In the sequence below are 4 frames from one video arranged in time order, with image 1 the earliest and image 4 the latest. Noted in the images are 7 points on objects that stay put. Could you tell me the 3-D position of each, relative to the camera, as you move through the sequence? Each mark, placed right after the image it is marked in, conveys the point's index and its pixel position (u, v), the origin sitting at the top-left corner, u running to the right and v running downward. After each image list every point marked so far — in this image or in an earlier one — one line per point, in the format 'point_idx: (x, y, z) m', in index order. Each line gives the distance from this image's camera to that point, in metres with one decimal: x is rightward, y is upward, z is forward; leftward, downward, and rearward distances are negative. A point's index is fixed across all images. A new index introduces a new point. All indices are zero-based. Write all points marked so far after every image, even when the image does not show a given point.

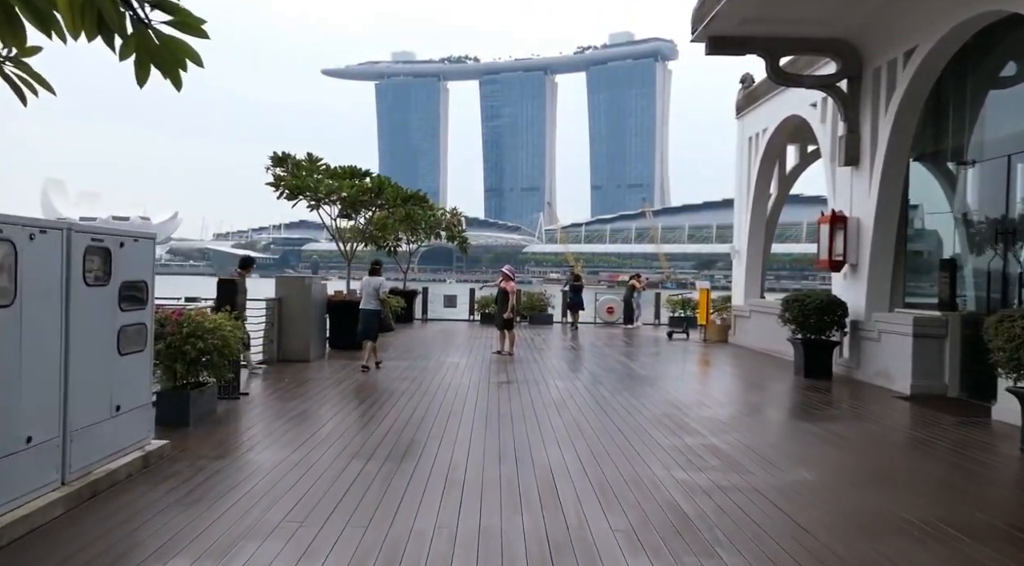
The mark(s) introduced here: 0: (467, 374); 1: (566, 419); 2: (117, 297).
0: (-0.7, -1.3, +11.2) m
1: (+0.5, -1.3, +7.3) m
2: (-2.5, -0.1, +4.7) m
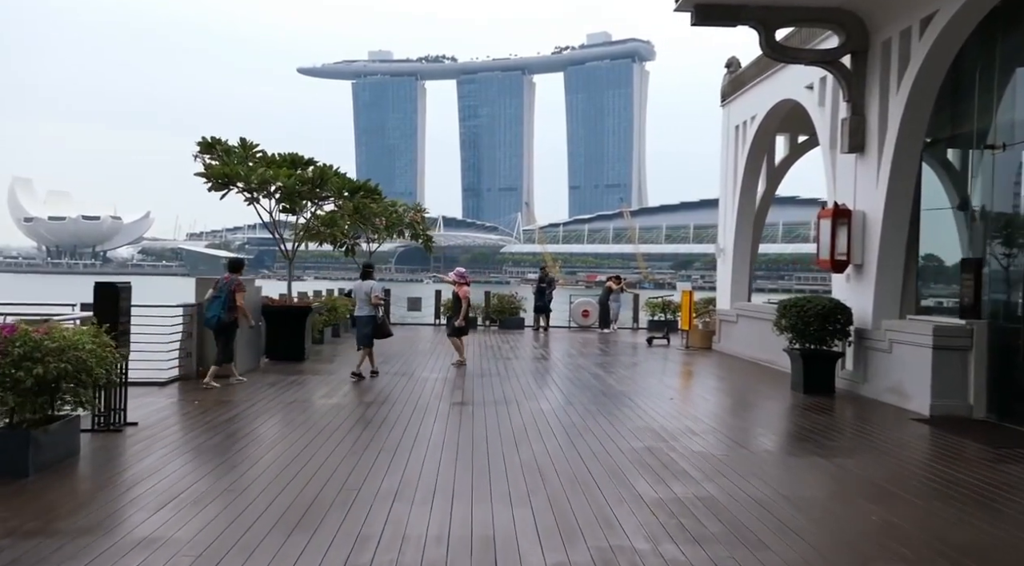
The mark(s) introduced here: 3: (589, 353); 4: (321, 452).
0: (-1.2, -1.4, +9.8) m
1: (+0.1, -1.4, +5.9) m
2: (-2.8, -0.1, +3.3) m
3: (+1.5, -1.3, +14.5) m
4: (-1.6, -1.4, +6.4) m
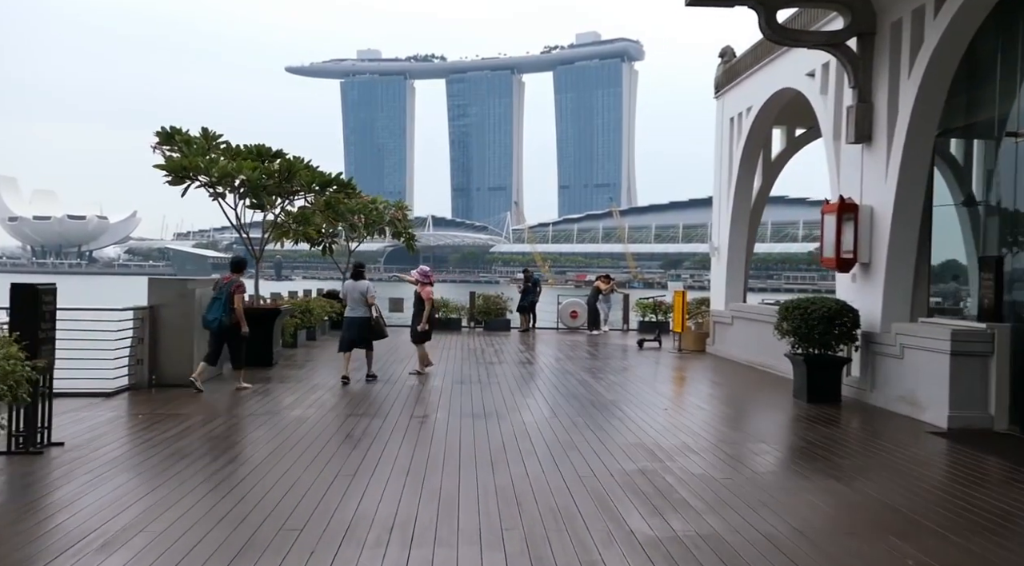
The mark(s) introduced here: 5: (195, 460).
0: (-1.4, -1.4, +9.0) m
1: (-0.1, -1.4, +5.2) m
2: (-2.9, -0.1, +2.5) m
3: (+1.2, -1.3, +13.8) m
4: (-1.8, -1.4, +5.7) m
5: (-2.6, -1.4, +6.1) m
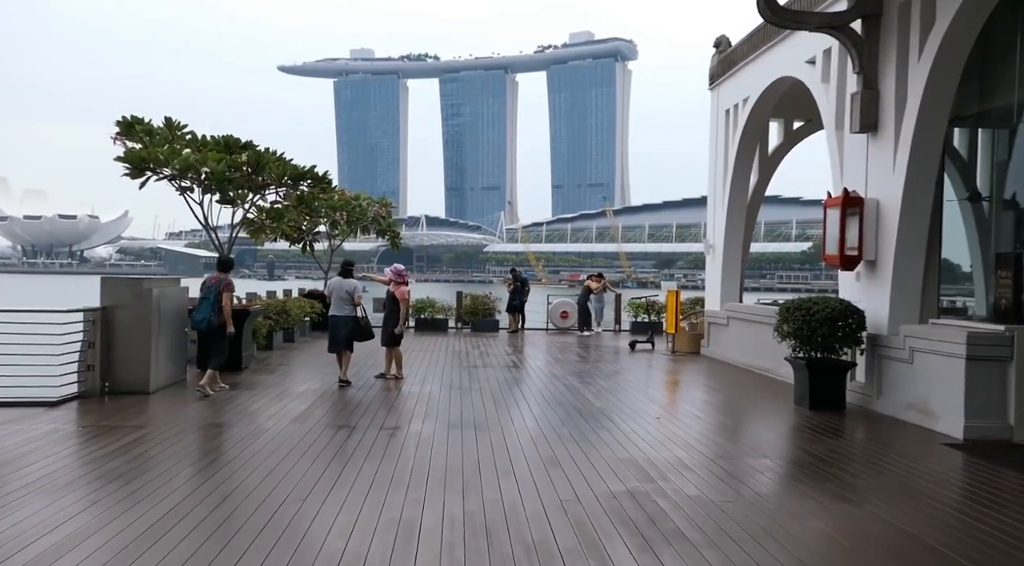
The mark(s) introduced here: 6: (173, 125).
0: (-1.6, -1.4, +8.4) m
1: (-0.2, -1.4, +4.6) m
2: (-3.1, -0.1, +1.9) m
3: (+0.9, -1.3, +13.2) m
4: (-2.0, -1.4, +5.1) m
5: (-2.7, -1.4, +5.5) m
6: (-4.3, +2.0, +9.6) m
